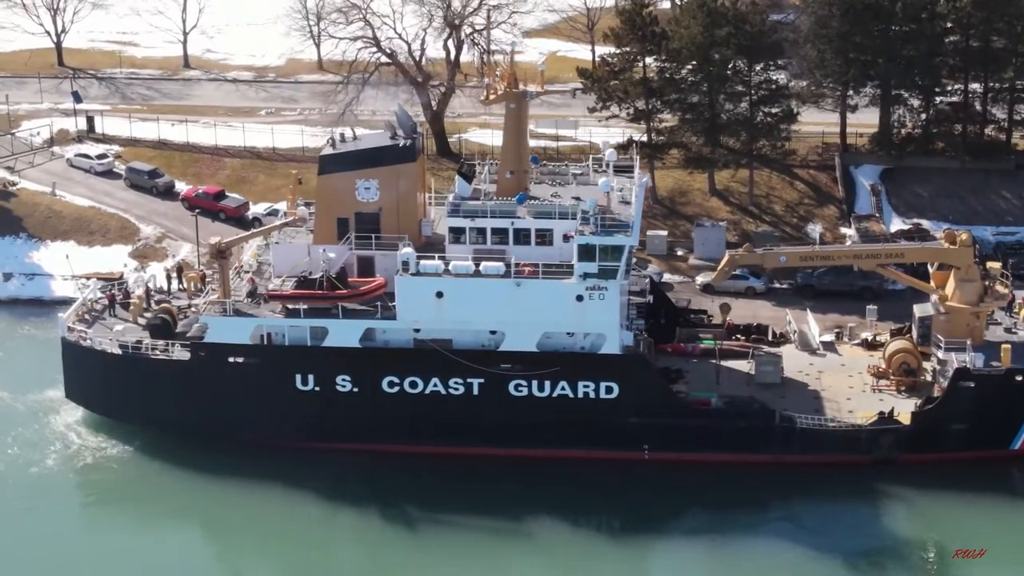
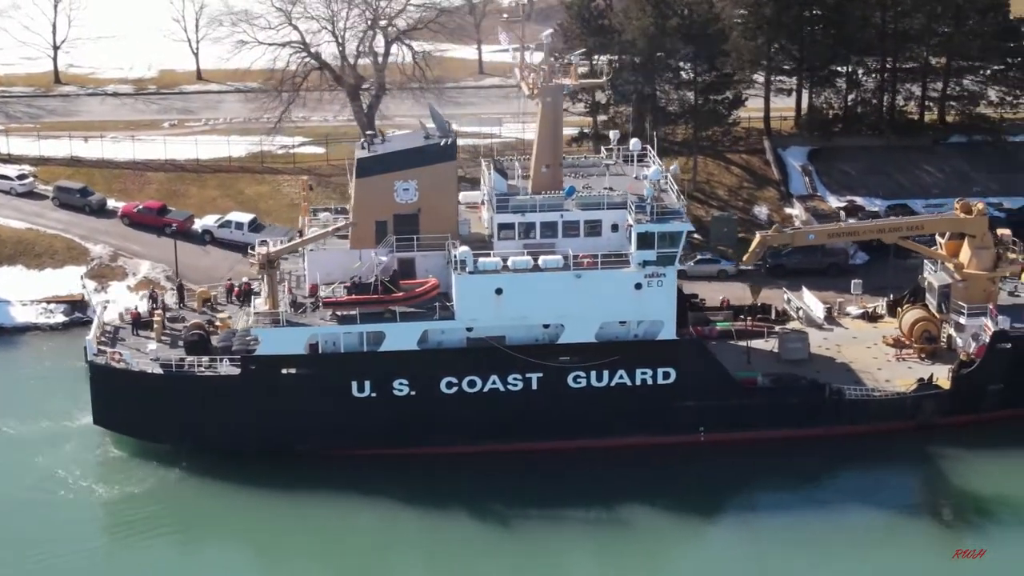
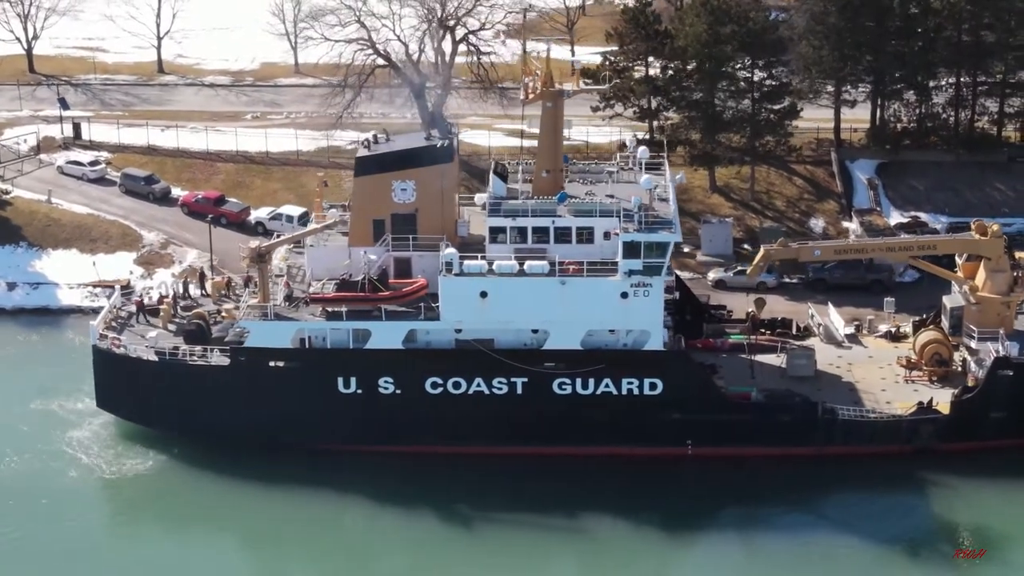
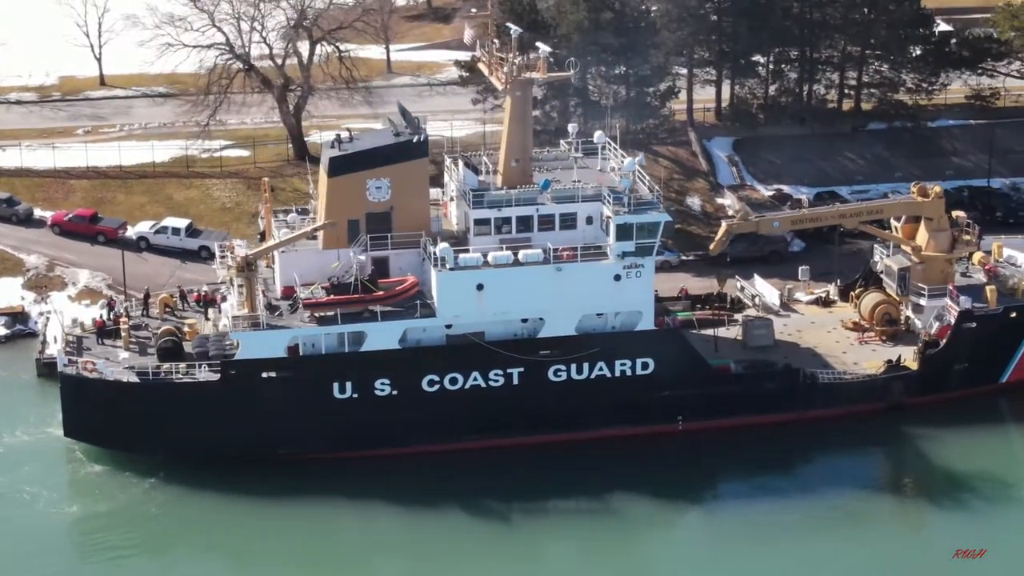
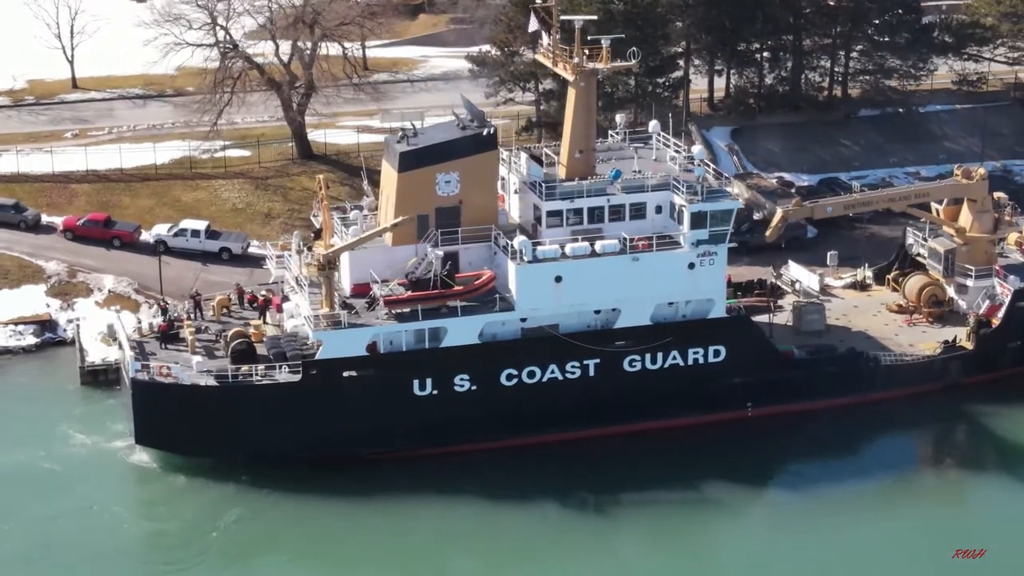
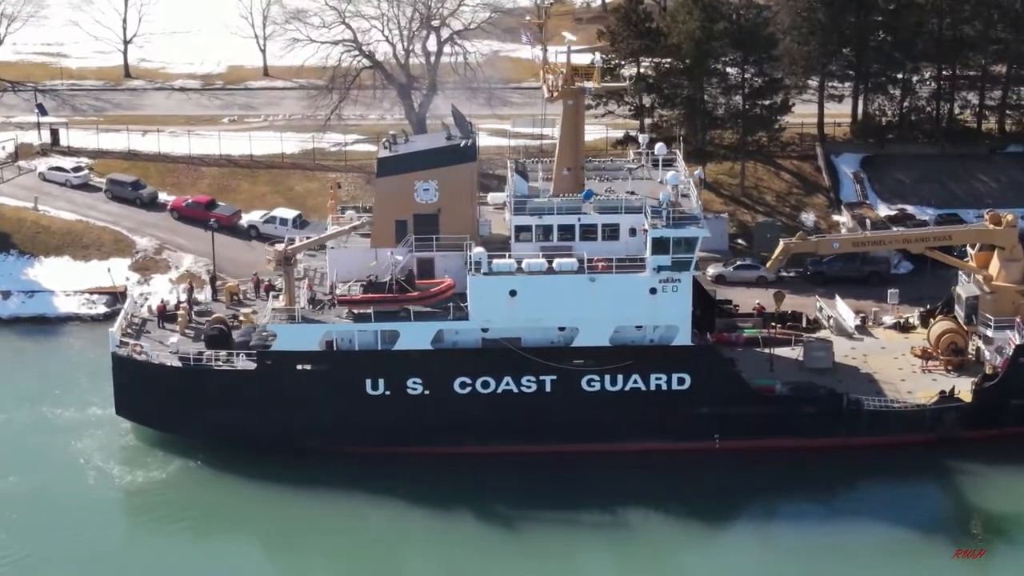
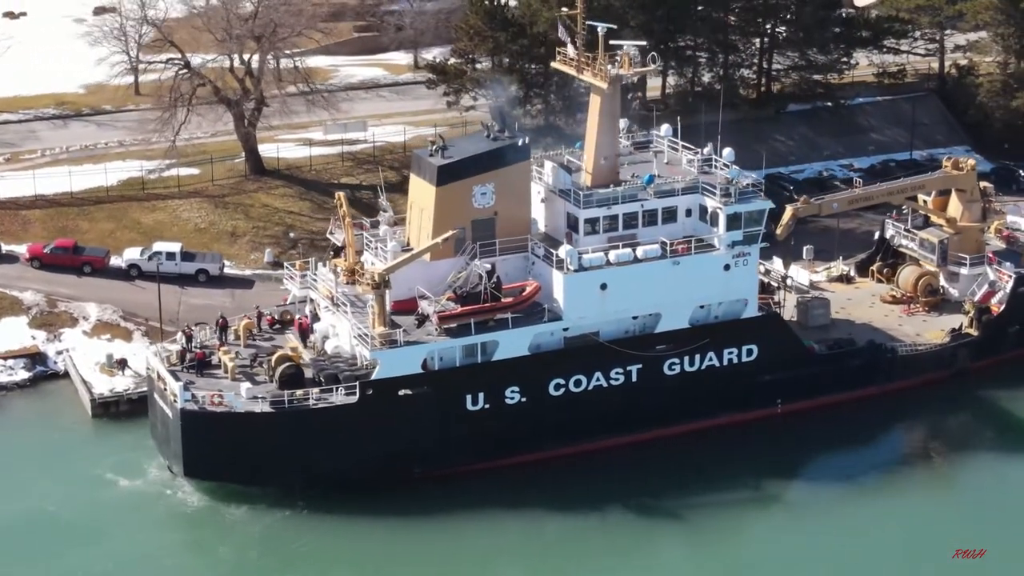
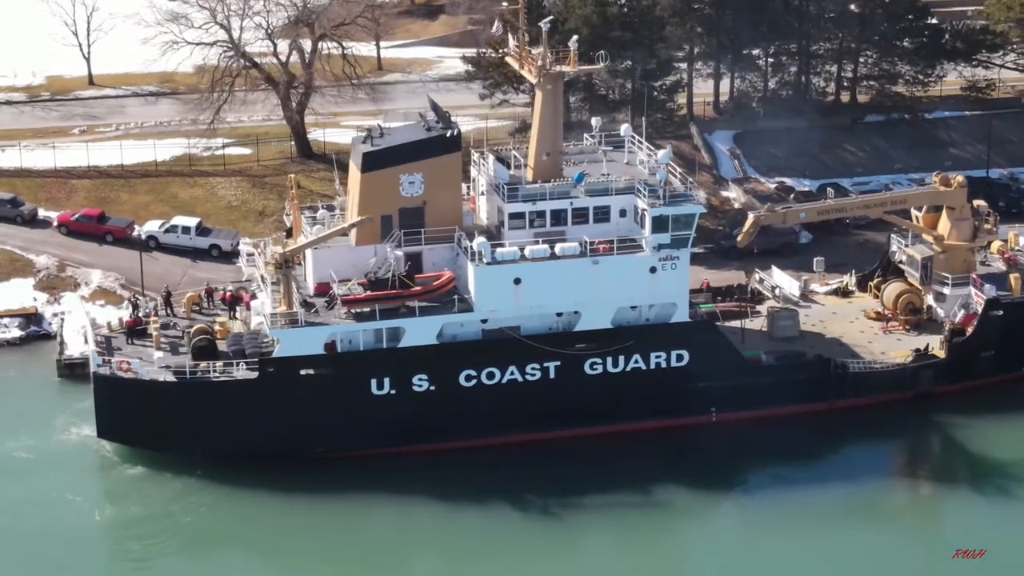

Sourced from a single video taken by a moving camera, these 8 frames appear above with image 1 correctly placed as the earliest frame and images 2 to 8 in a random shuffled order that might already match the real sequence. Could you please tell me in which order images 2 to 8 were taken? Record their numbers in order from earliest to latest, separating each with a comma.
3, 6, 2, 4, 8, 5, 7
